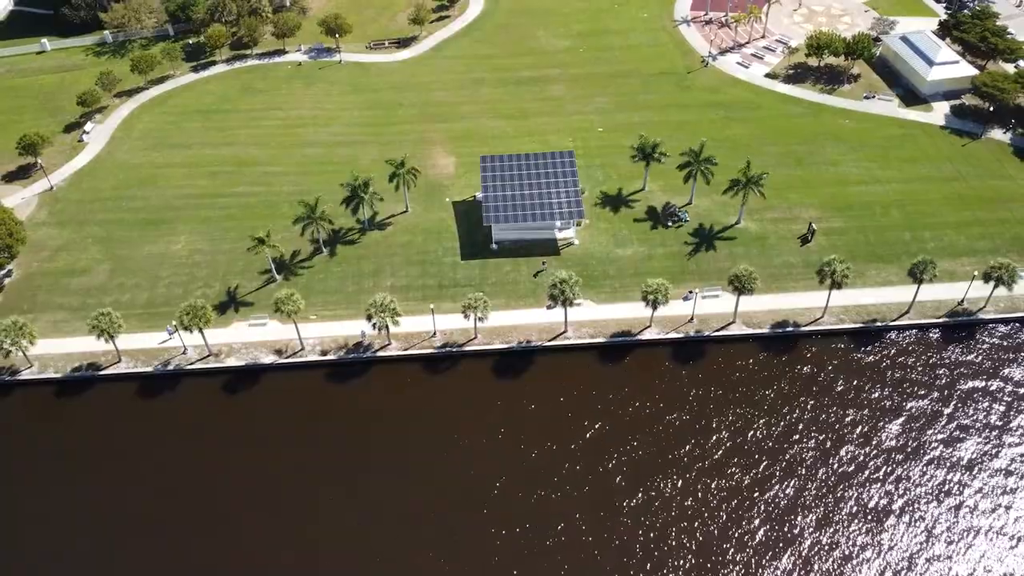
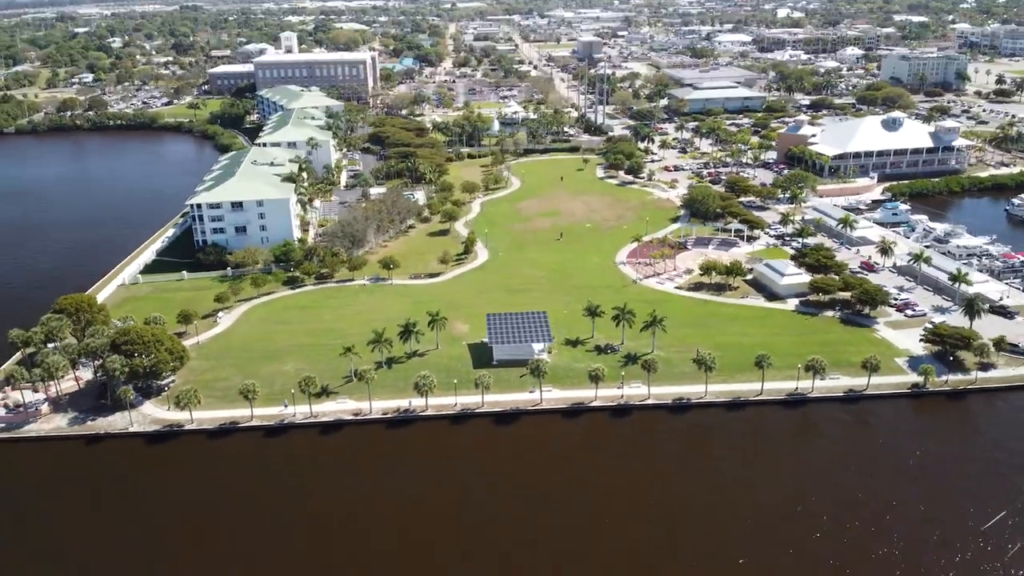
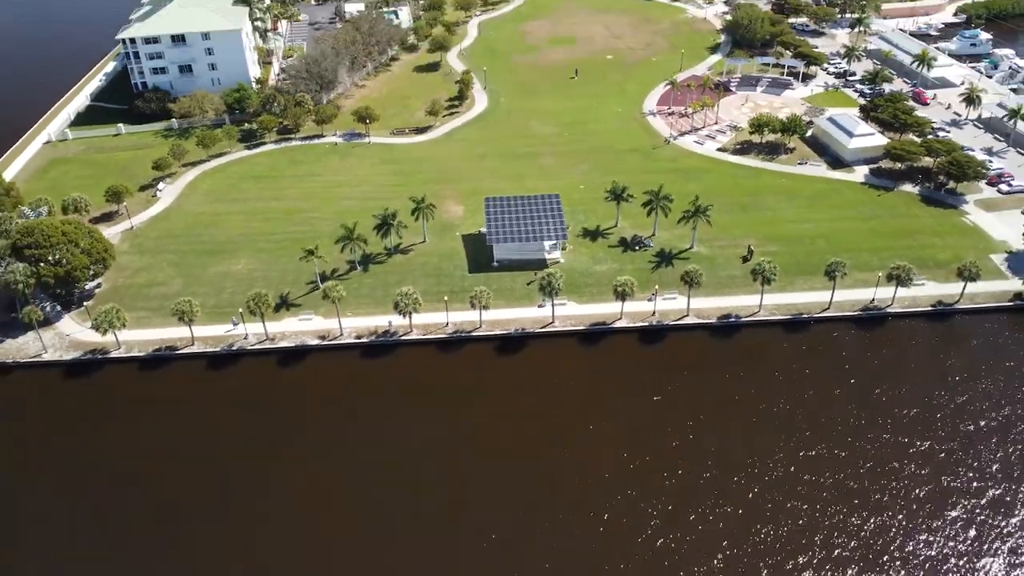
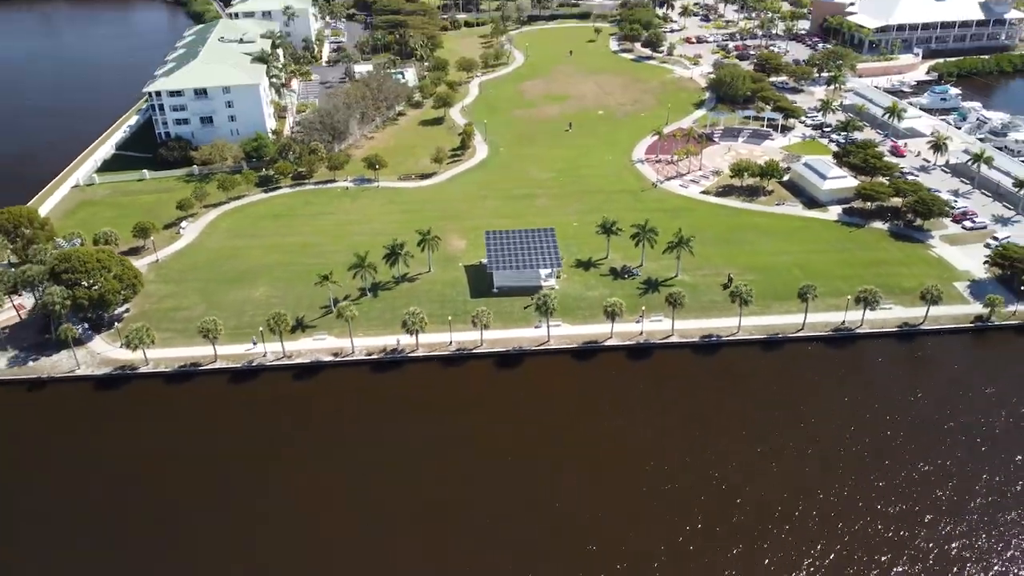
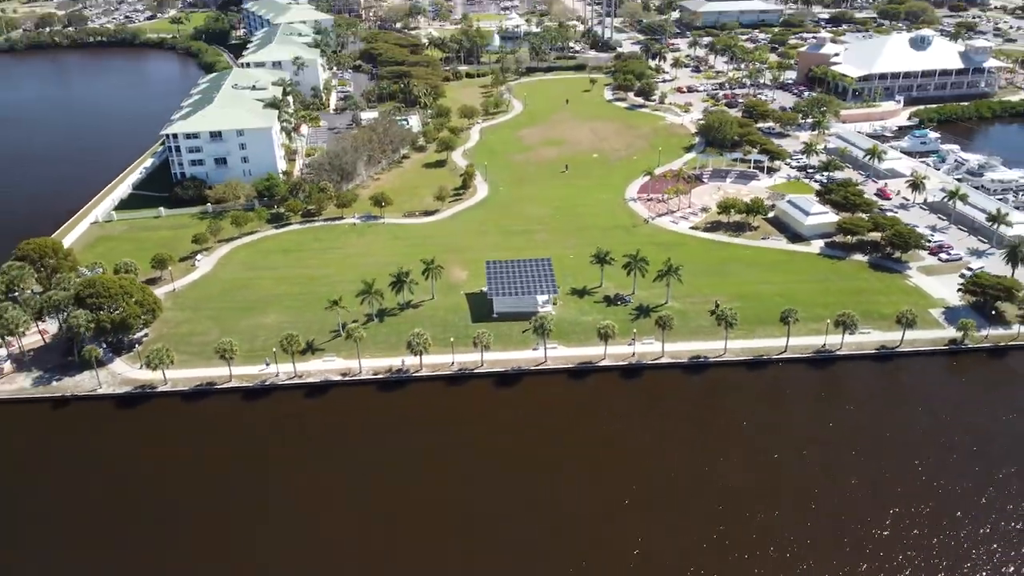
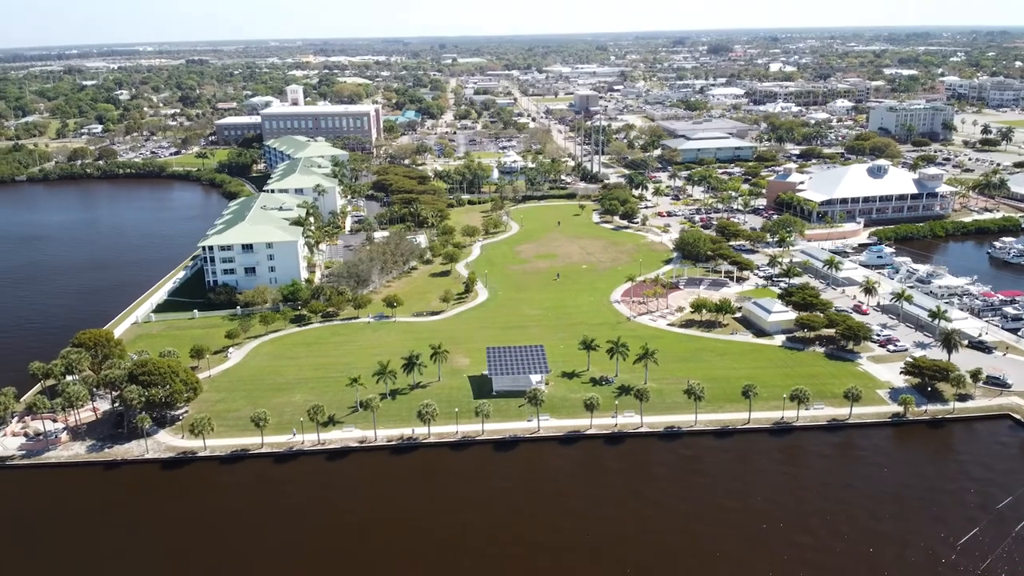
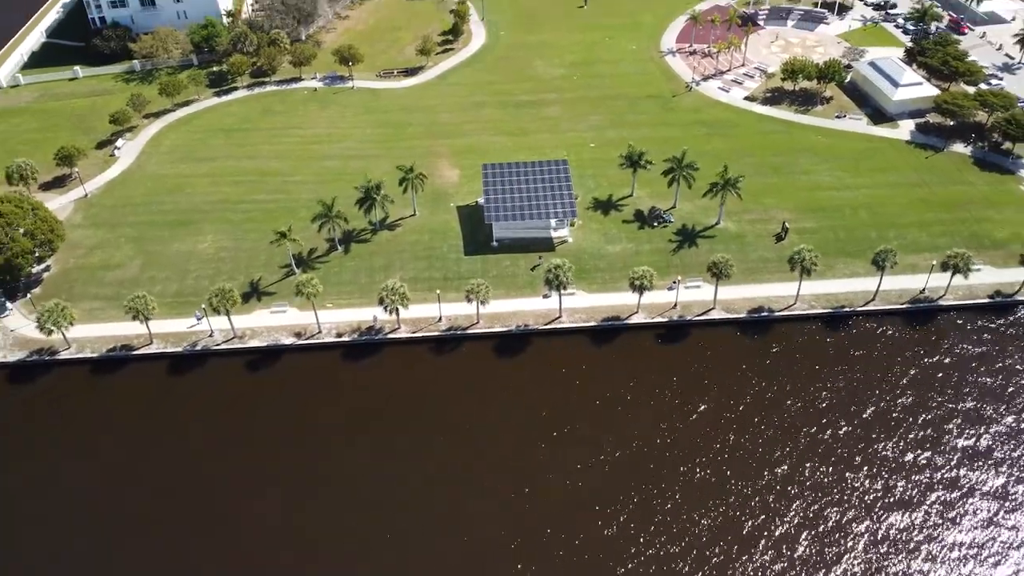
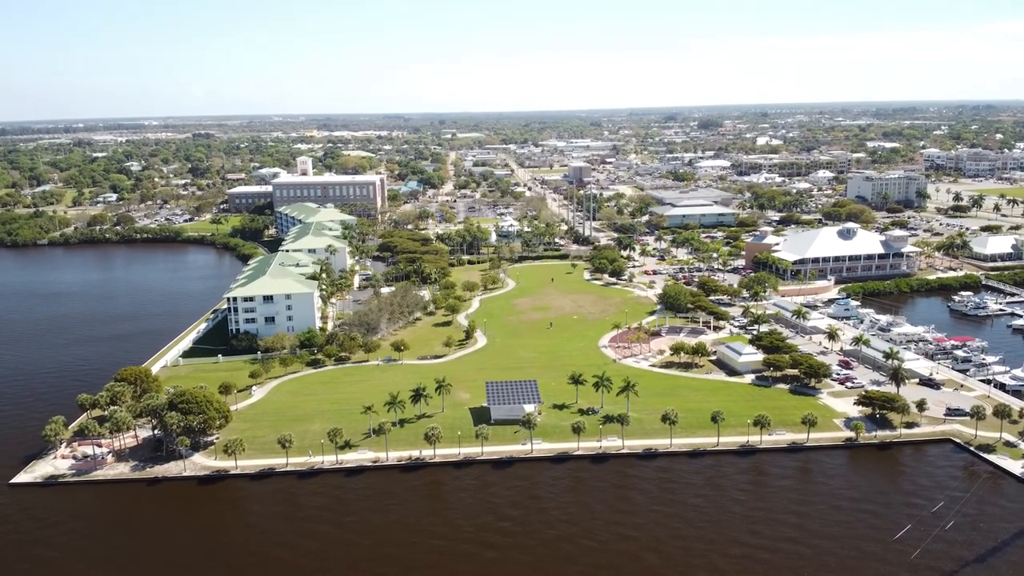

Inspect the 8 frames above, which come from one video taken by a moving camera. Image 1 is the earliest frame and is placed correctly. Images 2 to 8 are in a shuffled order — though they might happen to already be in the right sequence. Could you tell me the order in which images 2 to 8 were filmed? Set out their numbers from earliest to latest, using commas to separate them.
7, 3, 4, 5, 2, 6, 8
